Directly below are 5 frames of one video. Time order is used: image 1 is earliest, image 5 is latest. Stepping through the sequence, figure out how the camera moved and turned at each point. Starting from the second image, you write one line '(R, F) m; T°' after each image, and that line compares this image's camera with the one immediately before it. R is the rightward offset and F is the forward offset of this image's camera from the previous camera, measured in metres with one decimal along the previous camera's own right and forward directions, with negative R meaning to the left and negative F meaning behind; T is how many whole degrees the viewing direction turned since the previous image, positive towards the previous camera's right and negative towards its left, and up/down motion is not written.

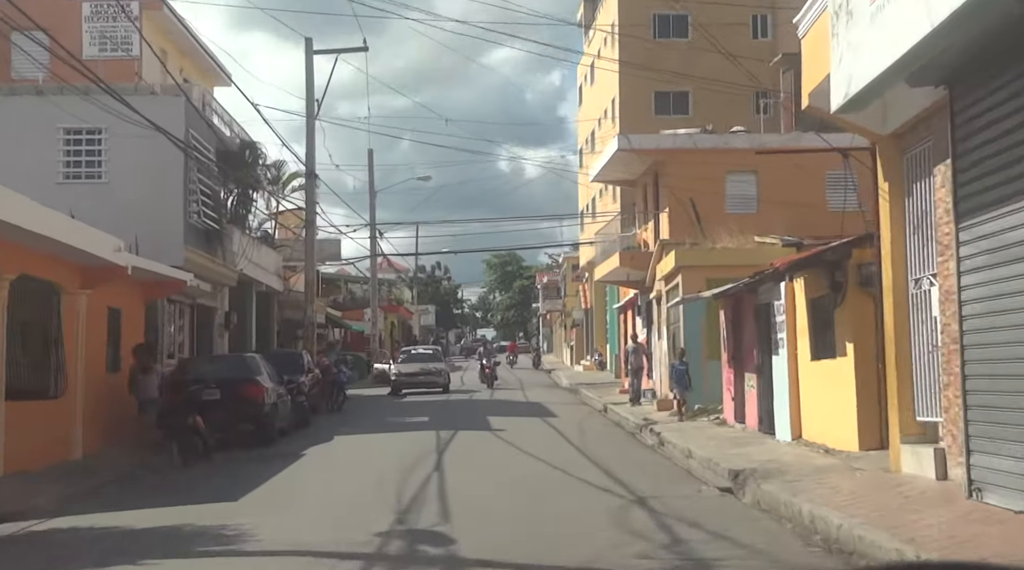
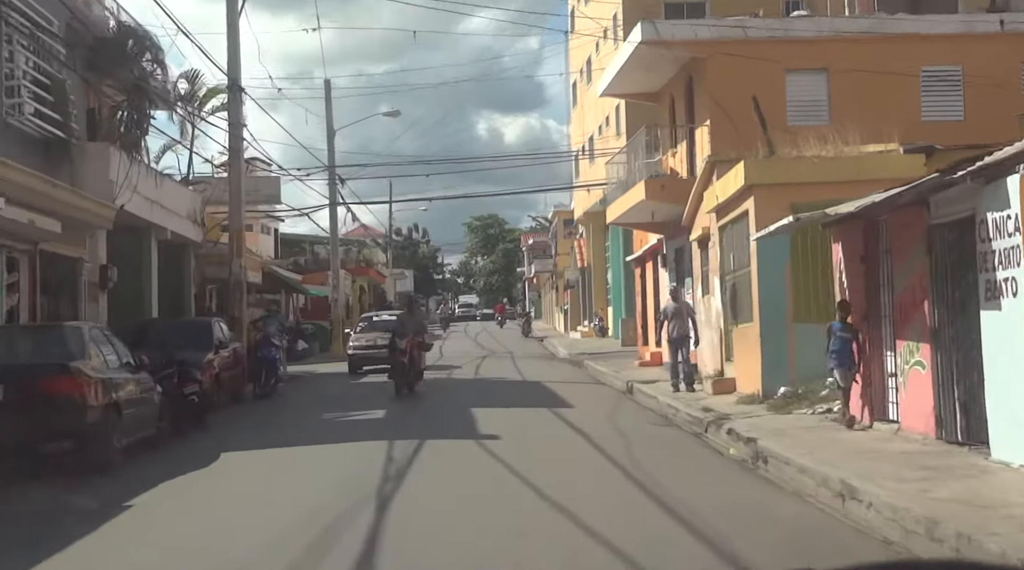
(-0.2, +7.6) m; +1°
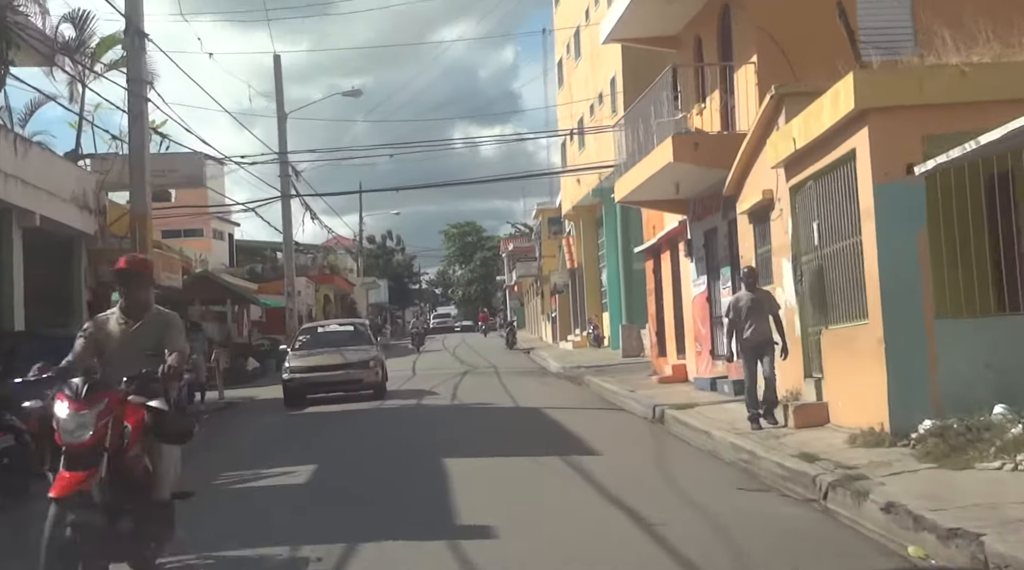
(-0.1, +5.6) m; +1°
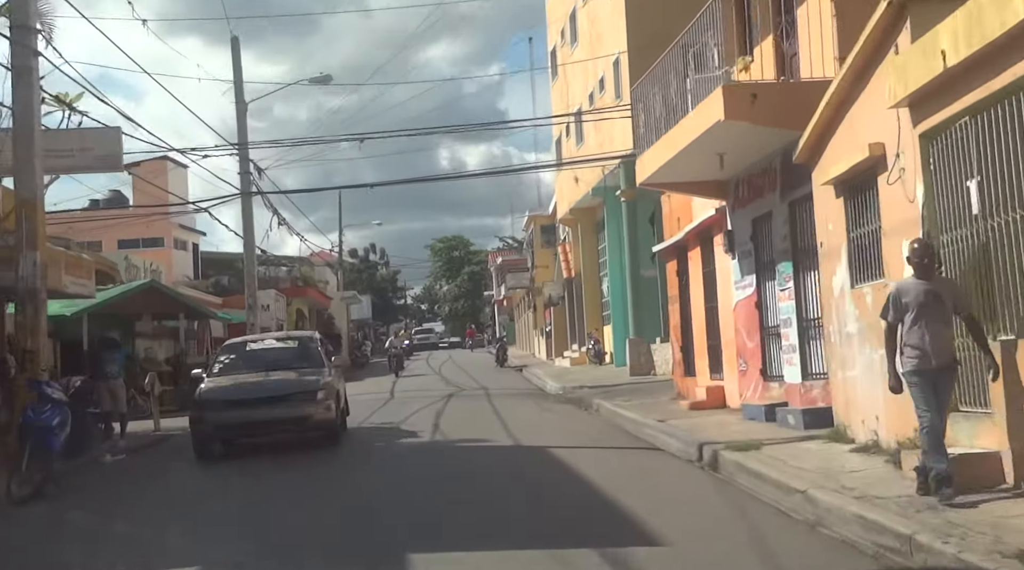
(-0.1, +4.3) m; +1°
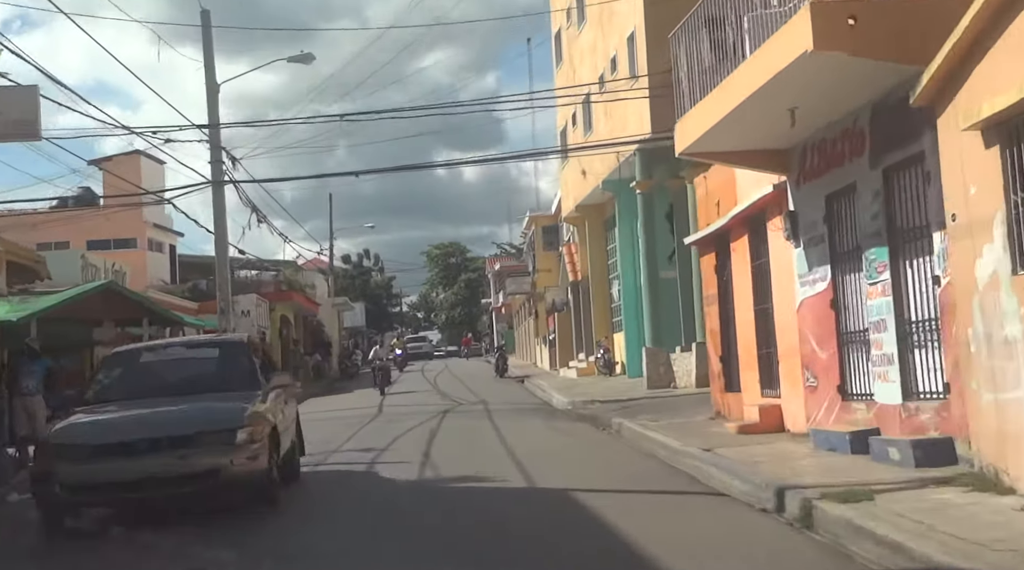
(-0.2, +3.4) m; 0°
